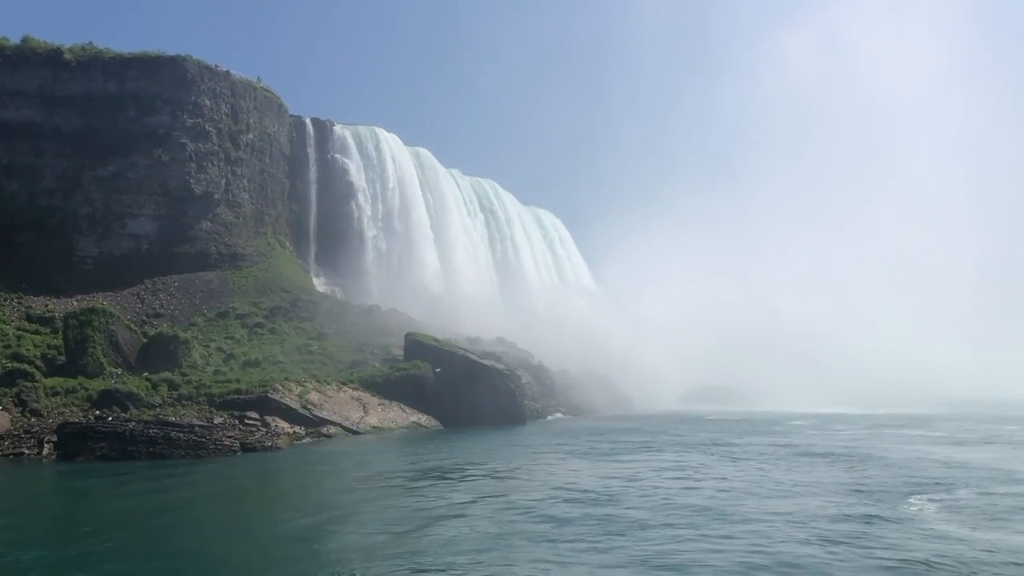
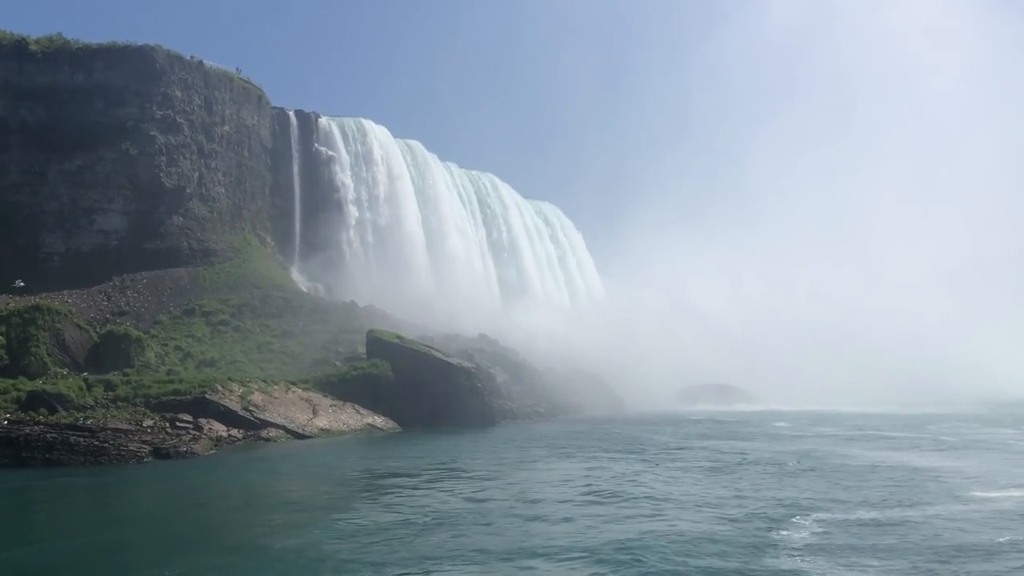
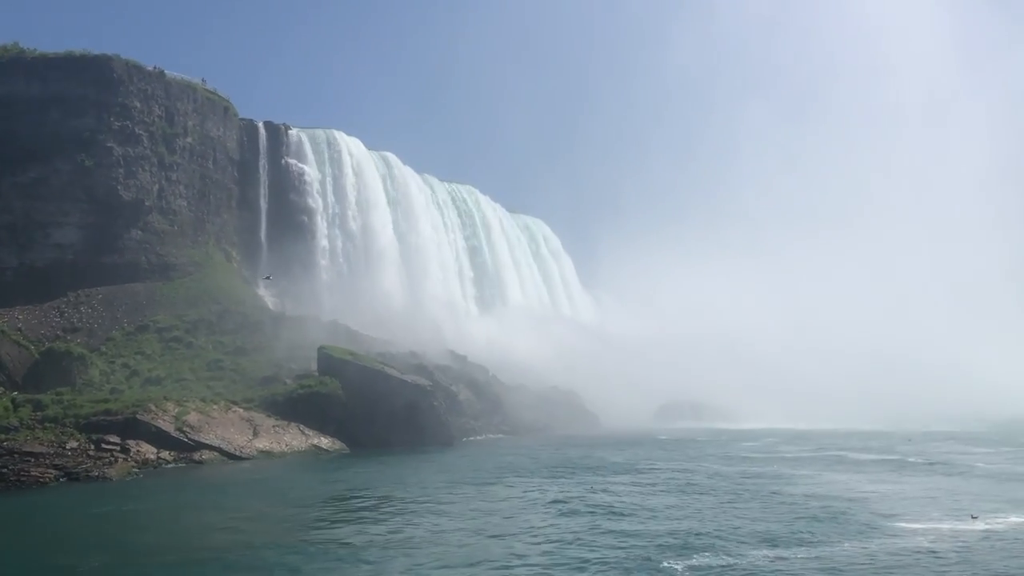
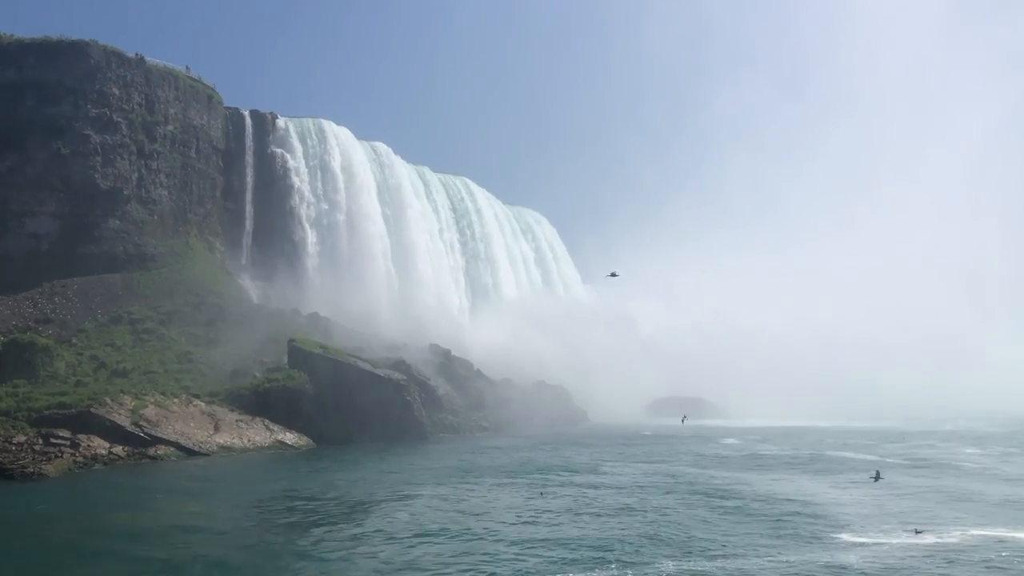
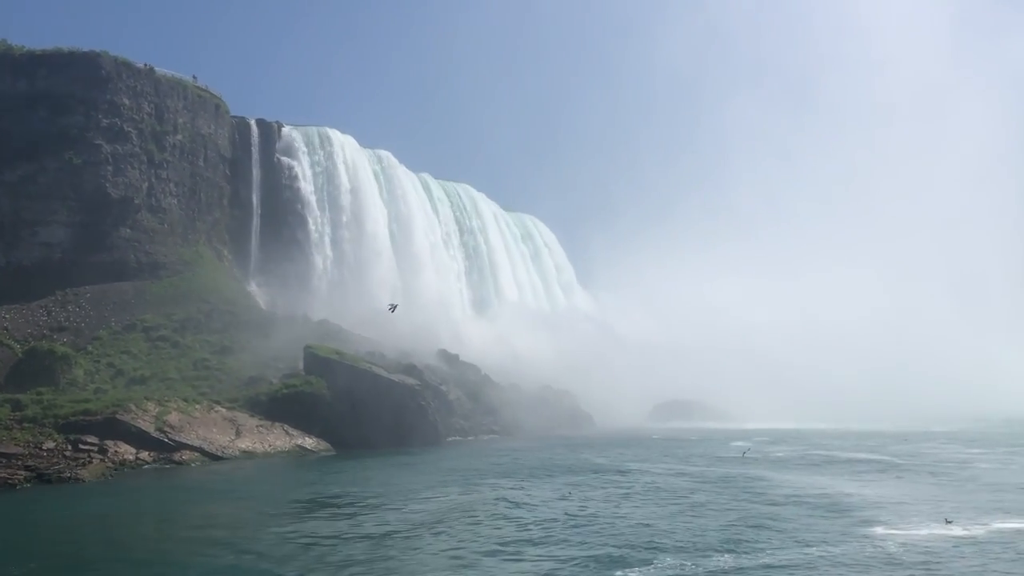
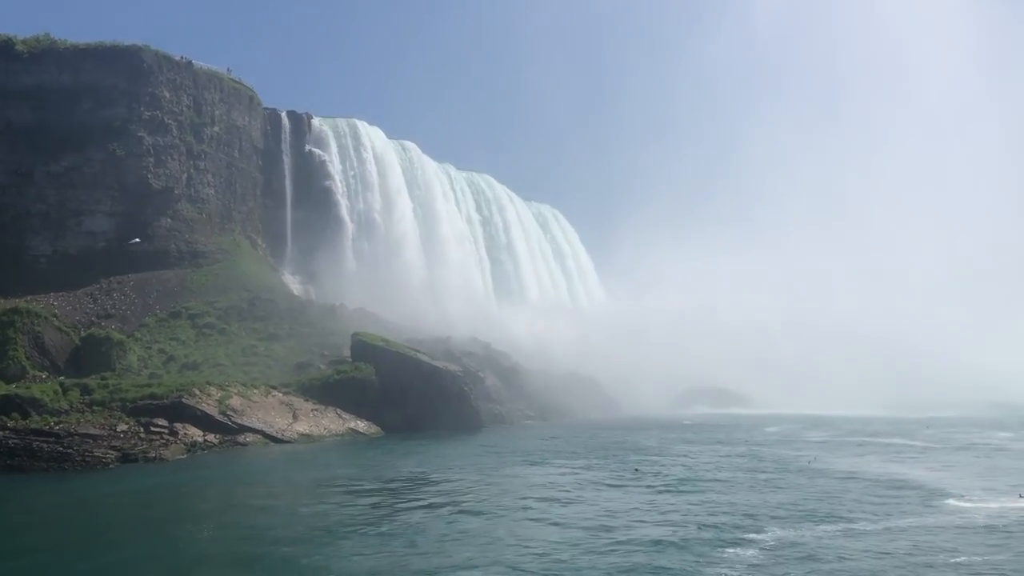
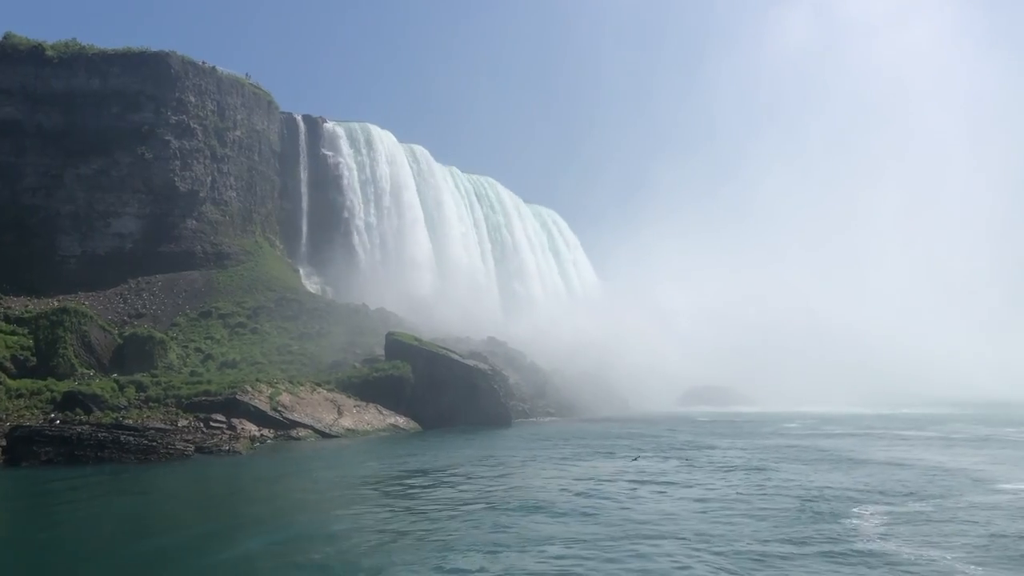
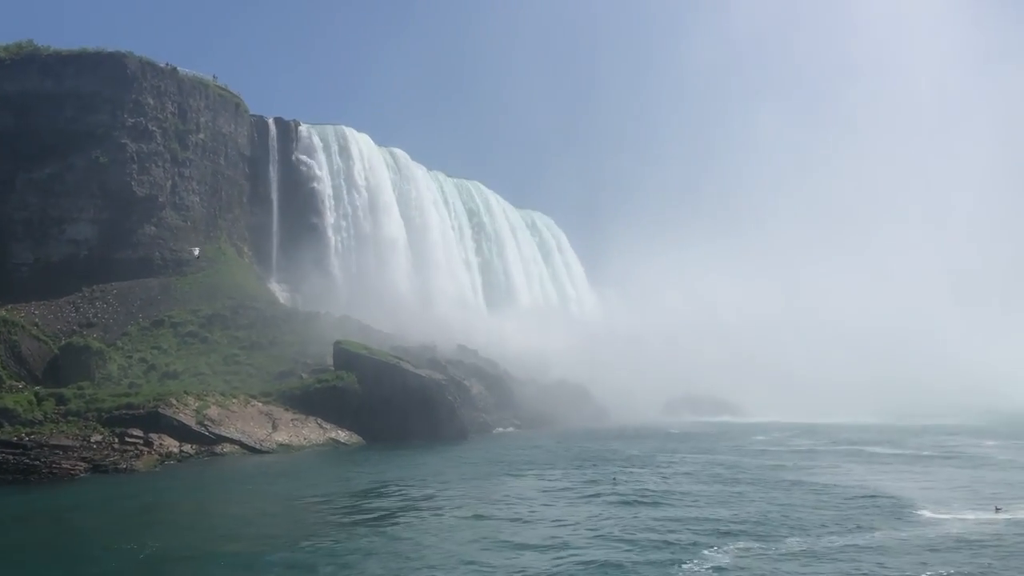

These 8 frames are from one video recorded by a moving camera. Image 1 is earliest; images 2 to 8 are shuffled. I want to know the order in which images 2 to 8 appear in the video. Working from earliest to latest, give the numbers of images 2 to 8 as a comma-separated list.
7, 2, 6, 8, 3, 5, 4
